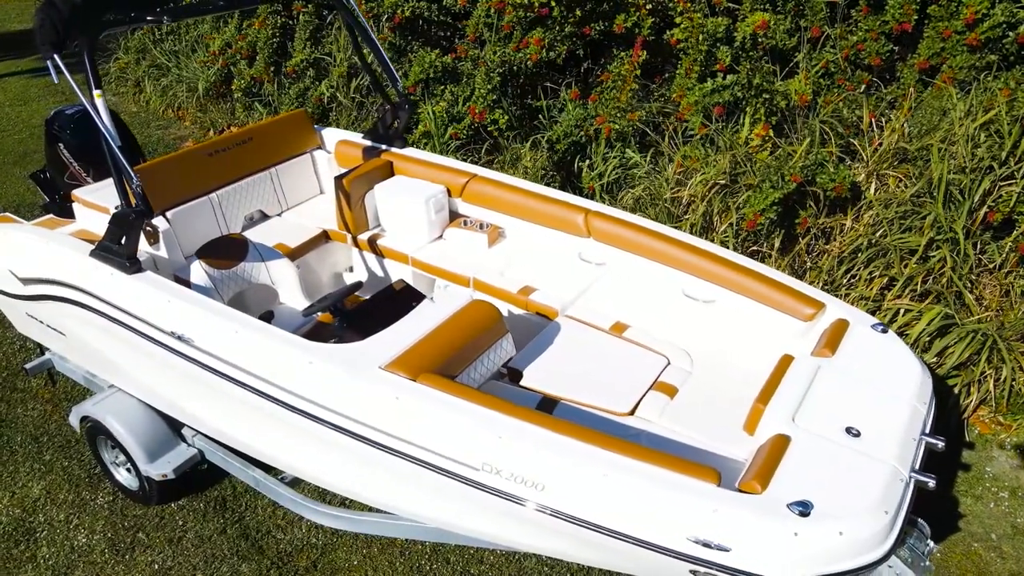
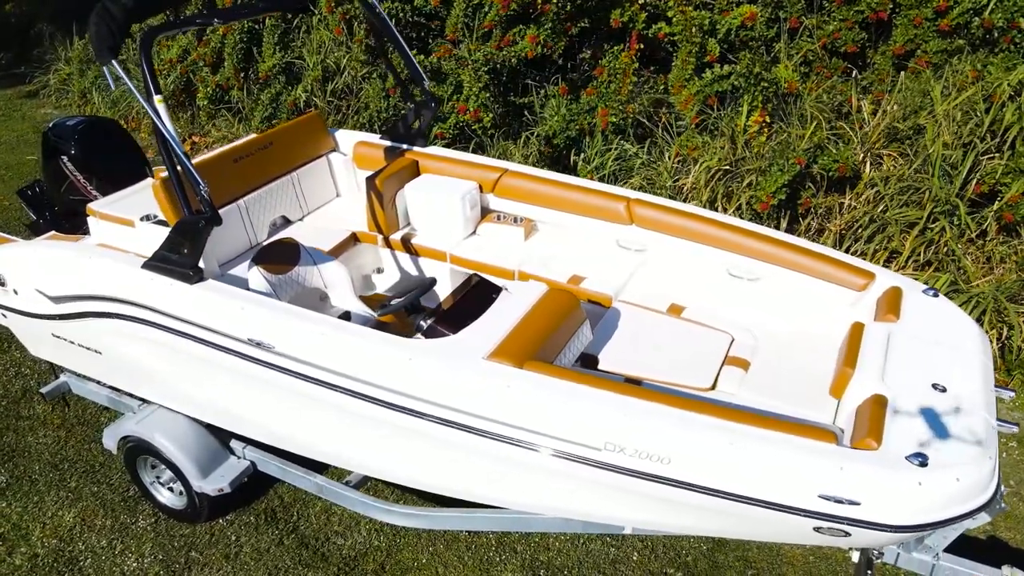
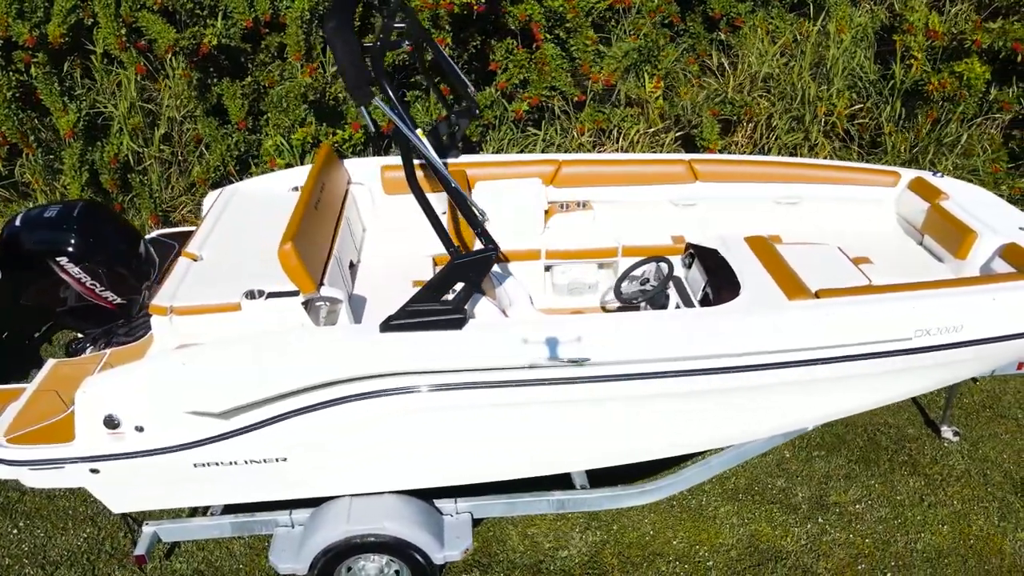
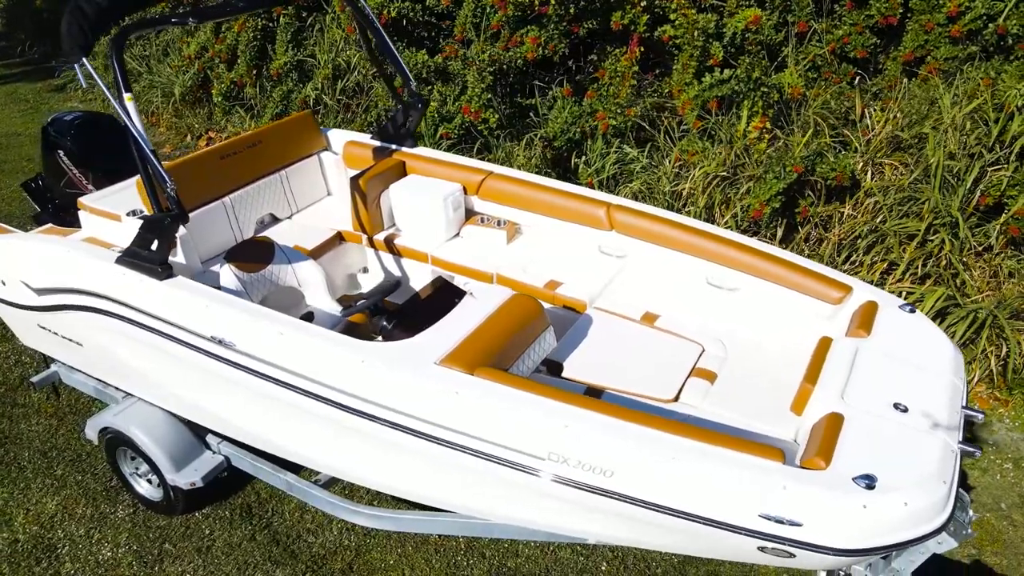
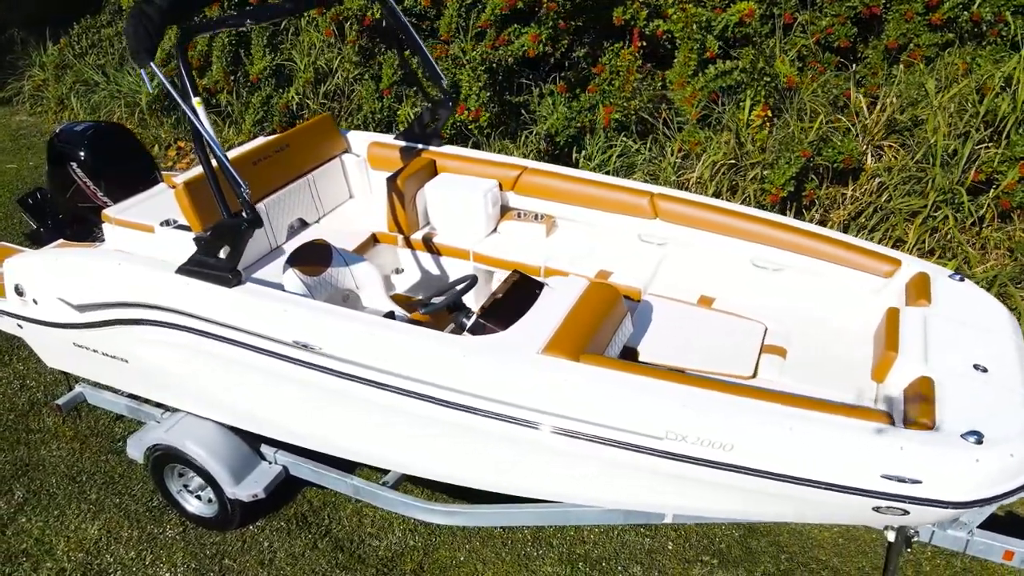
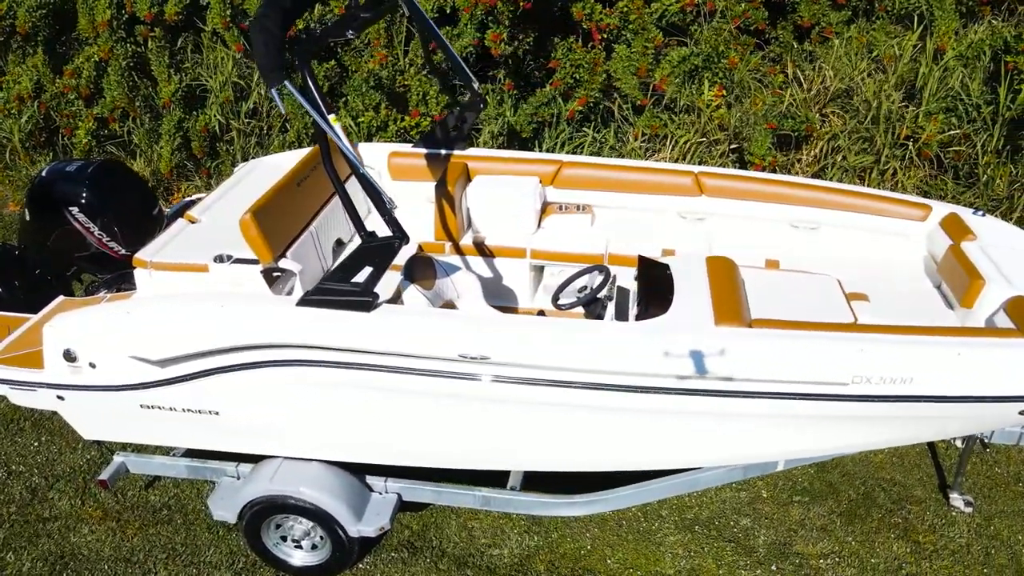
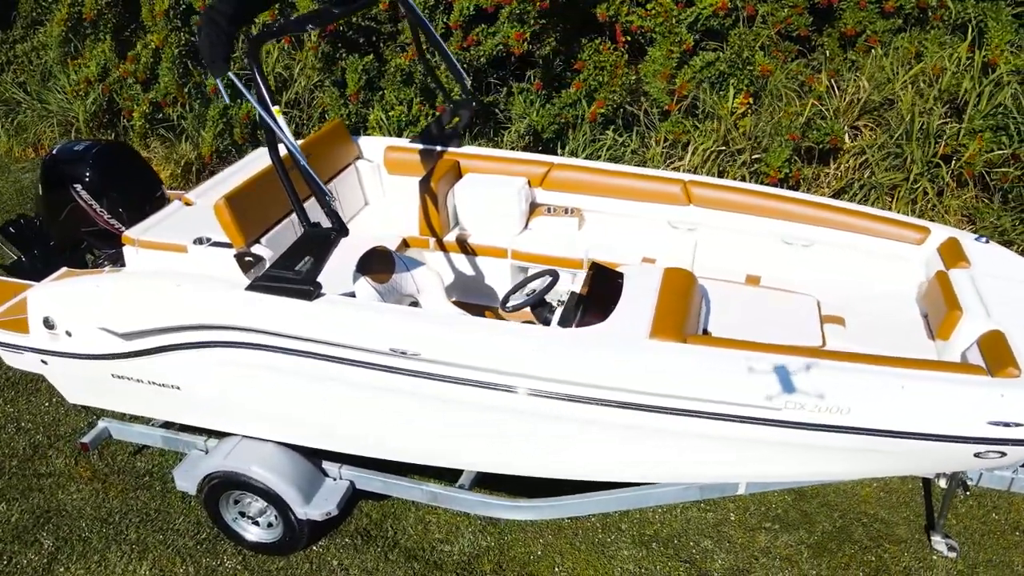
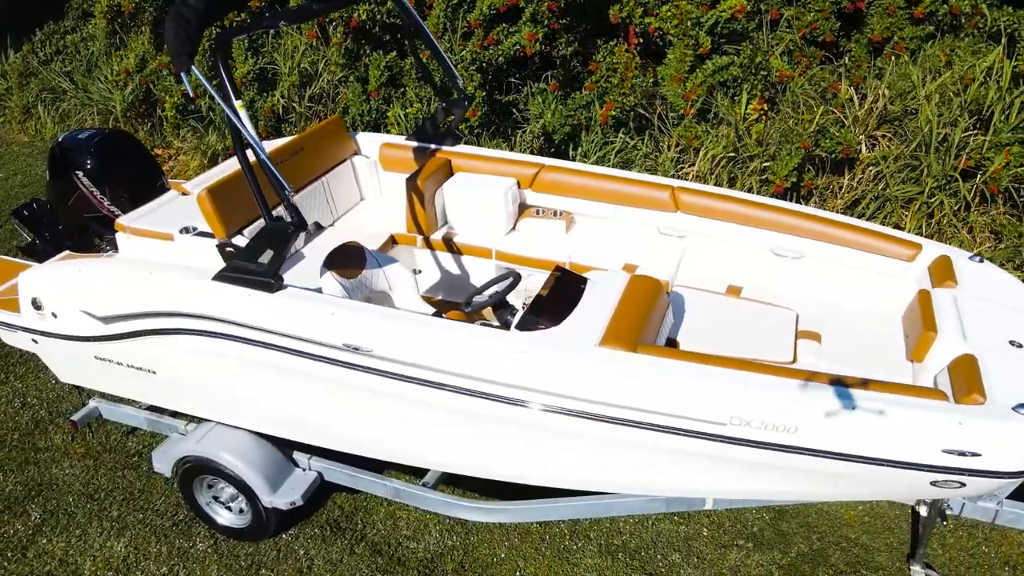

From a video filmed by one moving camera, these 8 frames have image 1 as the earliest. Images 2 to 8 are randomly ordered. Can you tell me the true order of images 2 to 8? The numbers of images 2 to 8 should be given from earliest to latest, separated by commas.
4, 2, 5, 8, 7, 6, 3
